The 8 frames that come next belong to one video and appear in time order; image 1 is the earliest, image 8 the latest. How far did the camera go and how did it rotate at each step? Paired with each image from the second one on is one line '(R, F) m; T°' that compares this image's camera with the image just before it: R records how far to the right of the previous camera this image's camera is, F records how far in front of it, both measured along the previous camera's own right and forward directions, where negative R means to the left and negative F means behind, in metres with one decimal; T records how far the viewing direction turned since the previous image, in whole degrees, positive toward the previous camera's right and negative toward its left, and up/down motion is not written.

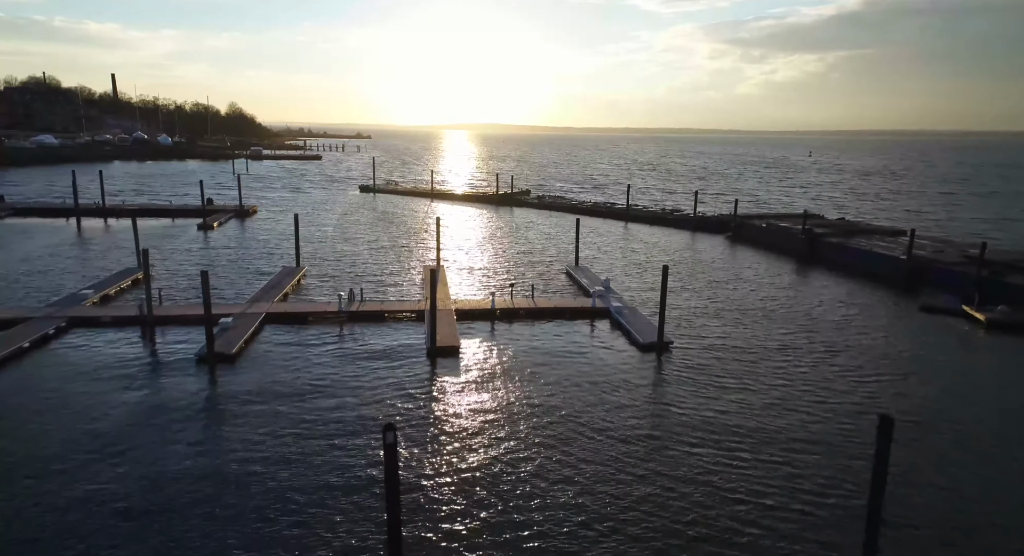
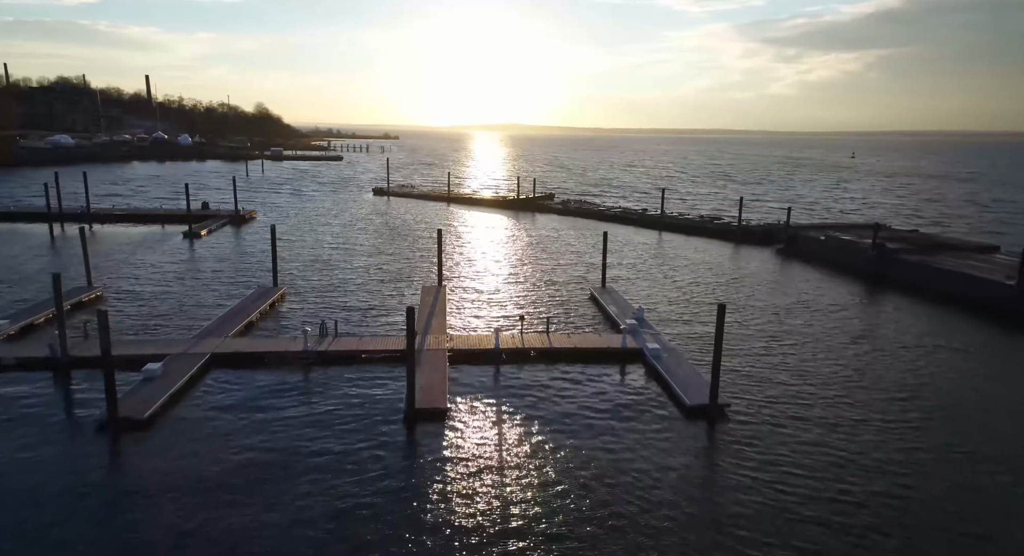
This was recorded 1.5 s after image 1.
(+0.6, +5.6) m; -2°
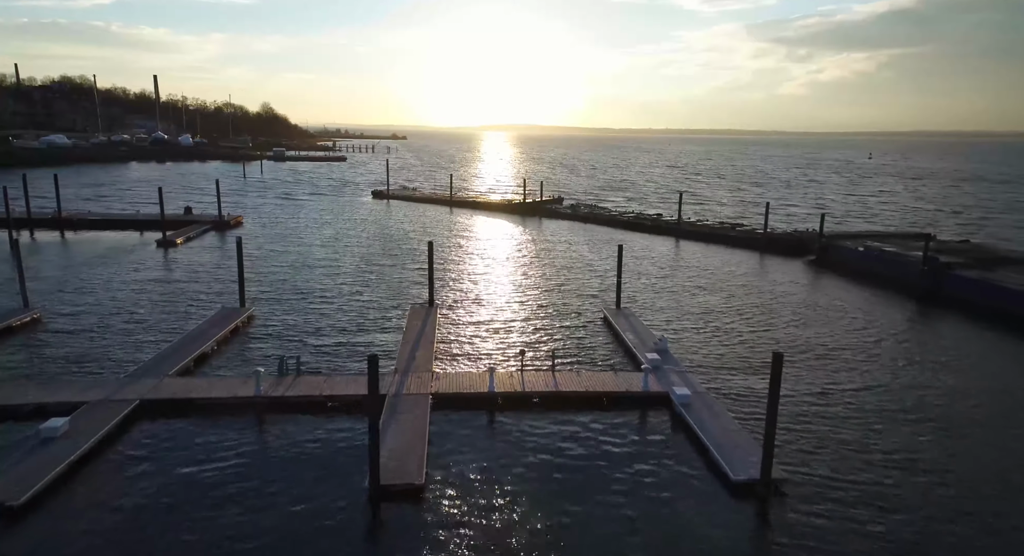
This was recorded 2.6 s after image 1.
(+0.3, +3.9) m; -1°
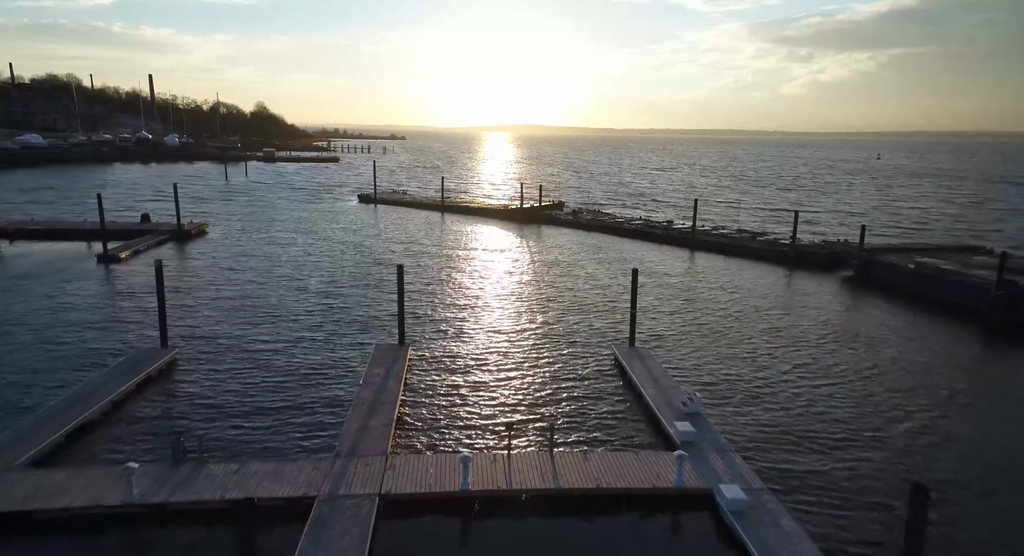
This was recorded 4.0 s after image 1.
(+0.3, +5.2) m; 0°
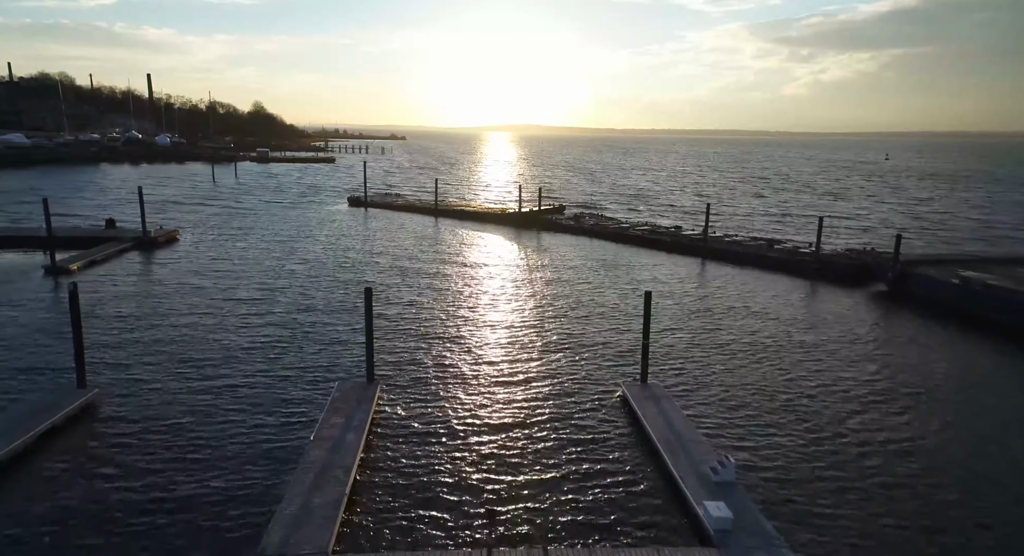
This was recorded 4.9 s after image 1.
(+0.3, +3.6) m; 0°
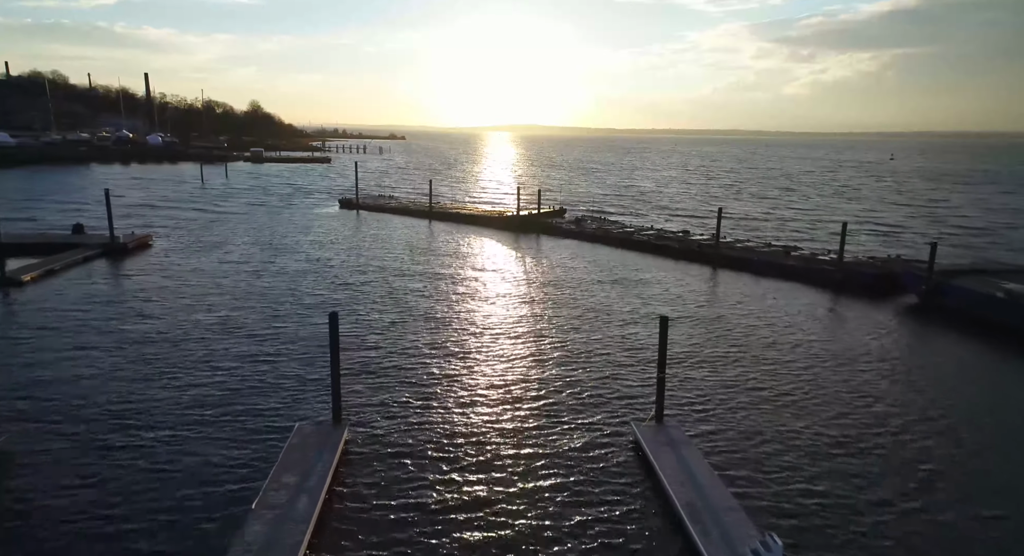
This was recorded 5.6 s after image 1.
(+0.2, +2.9) m; 0°
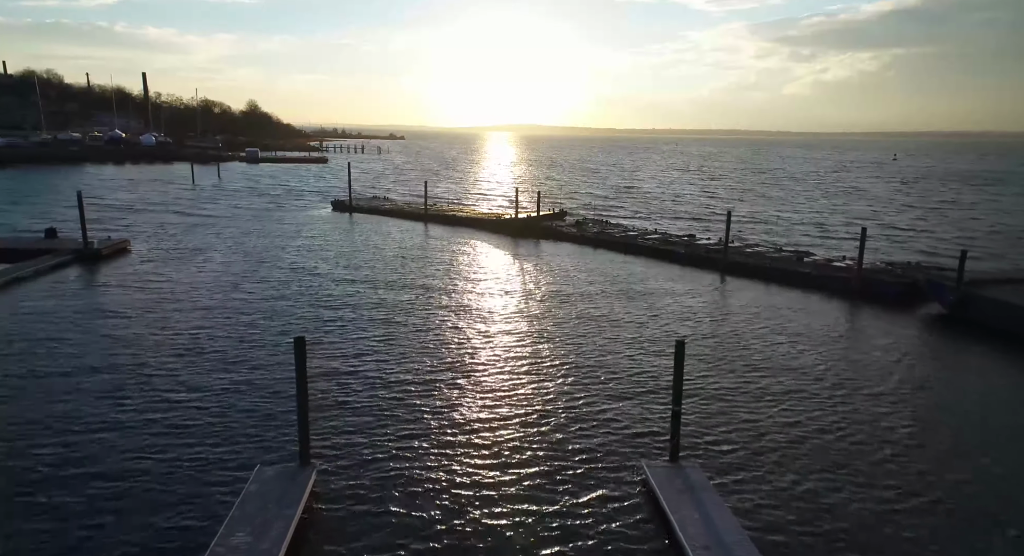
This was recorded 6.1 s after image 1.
(+0.1, +2.0) m; 0°
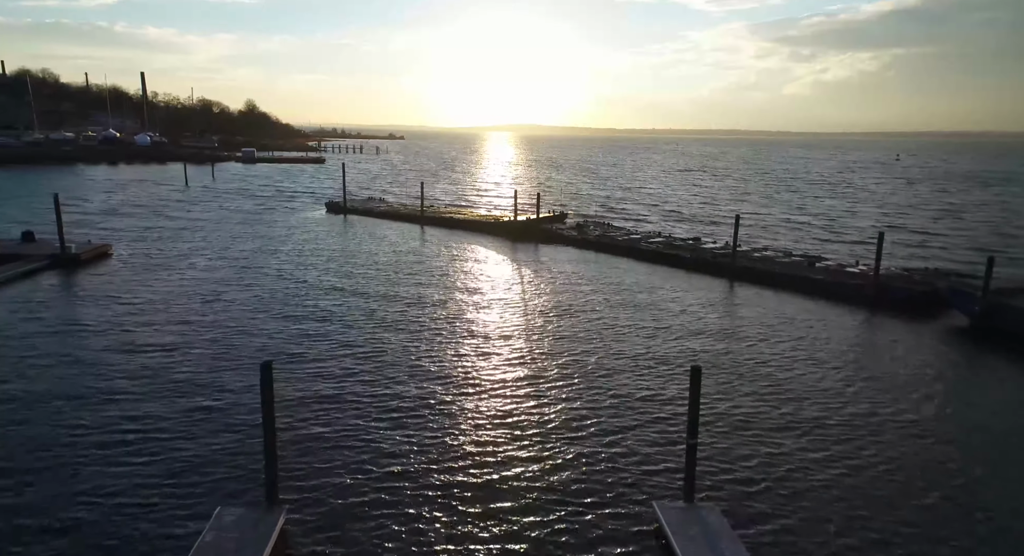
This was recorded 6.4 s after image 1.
(+0.1, +1.6) m; 0°
